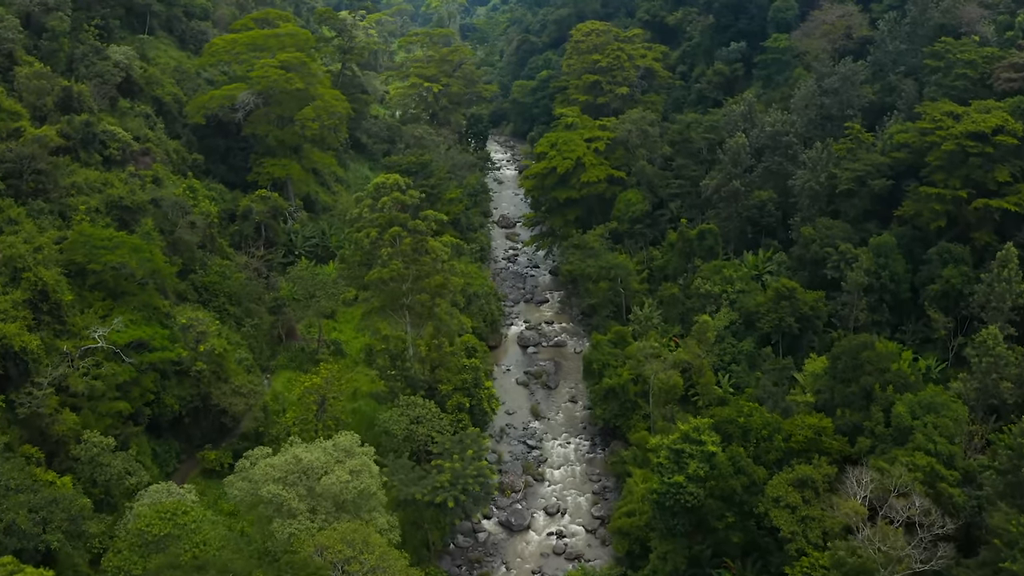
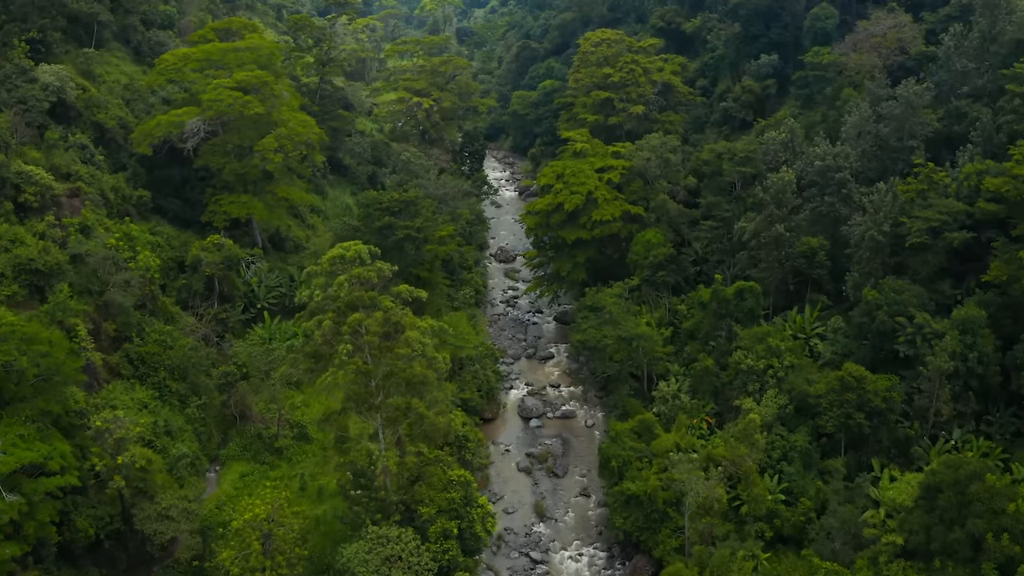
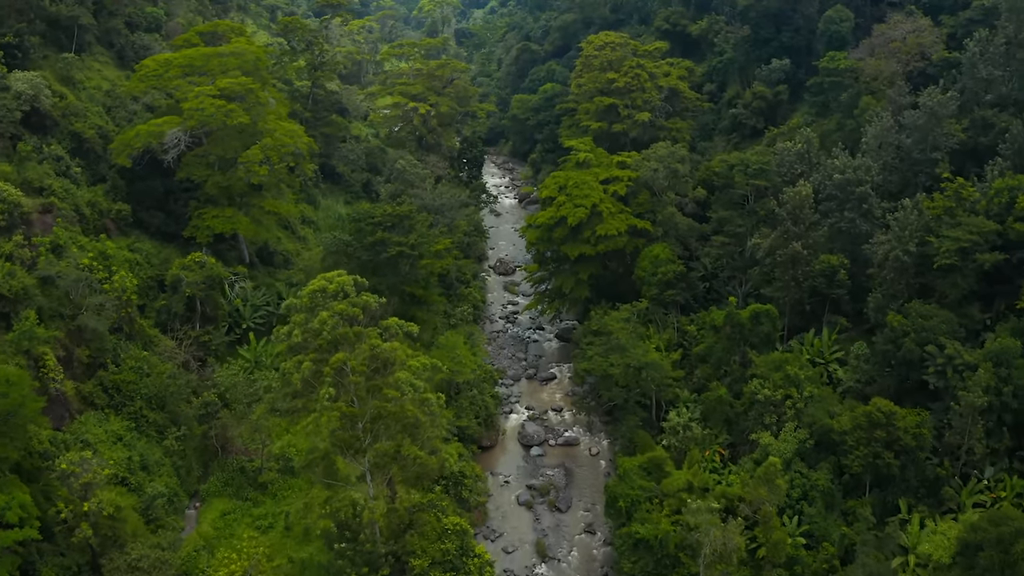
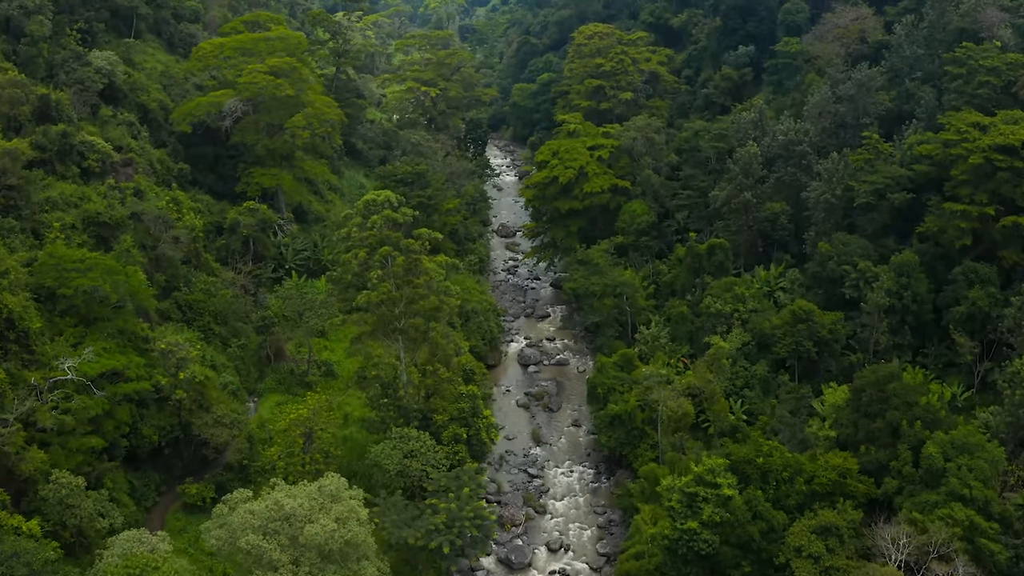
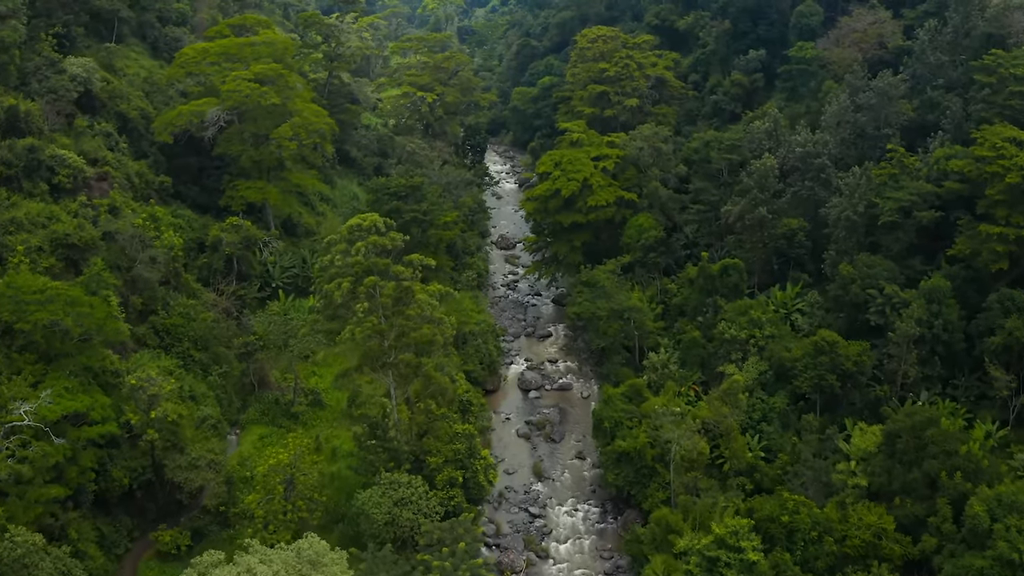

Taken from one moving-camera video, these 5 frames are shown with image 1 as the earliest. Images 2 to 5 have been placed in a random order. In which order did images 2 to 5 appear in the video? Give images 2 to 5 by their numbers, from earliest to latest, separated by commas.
4, 5, 2, 3
